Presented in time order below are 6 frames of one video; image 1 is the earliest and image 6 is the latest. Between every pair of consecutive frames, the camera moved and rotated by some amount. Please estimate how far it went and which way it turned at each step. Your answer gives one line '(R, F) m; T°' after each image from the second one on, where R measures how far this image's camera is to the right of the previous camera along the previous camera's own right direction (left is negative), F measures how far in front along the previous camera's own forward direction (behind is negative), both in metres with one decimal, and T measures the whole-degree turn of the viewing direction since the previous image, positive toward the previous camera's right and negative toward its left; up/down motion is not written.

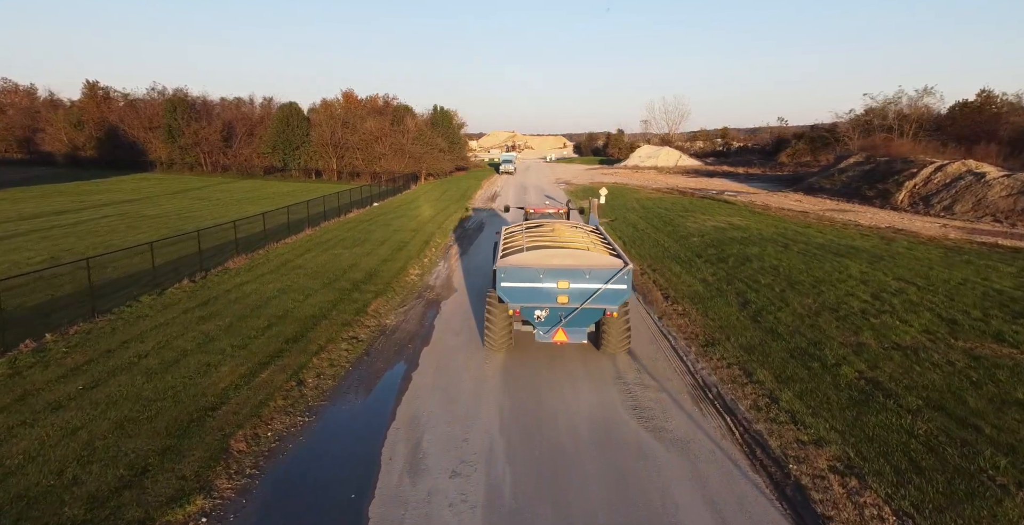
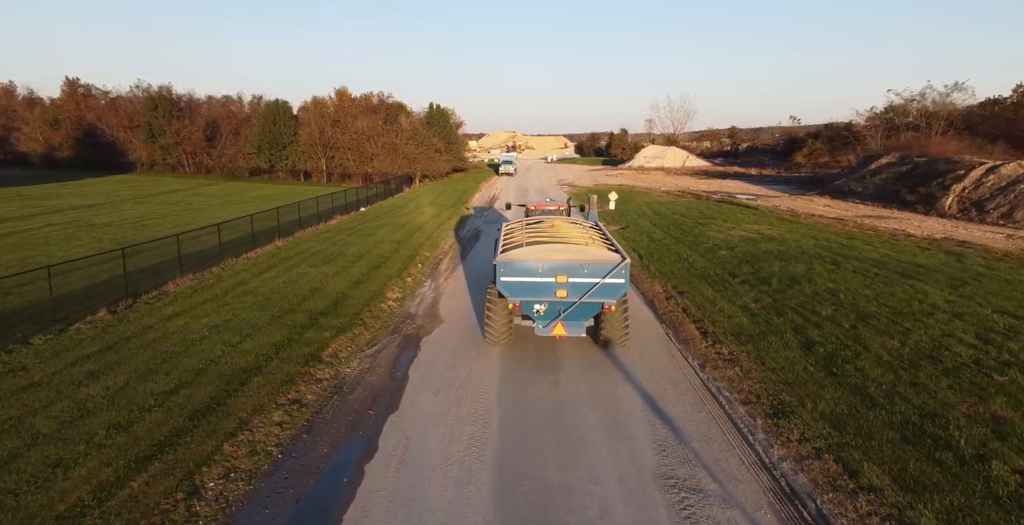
(0.0, +2.7) m; 0°
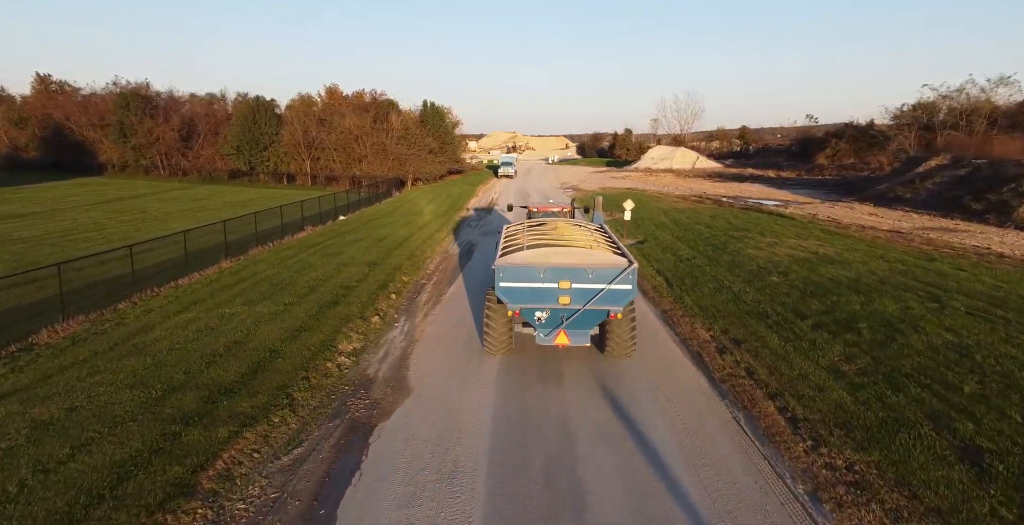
(+0.1, +3.5) m; 0°
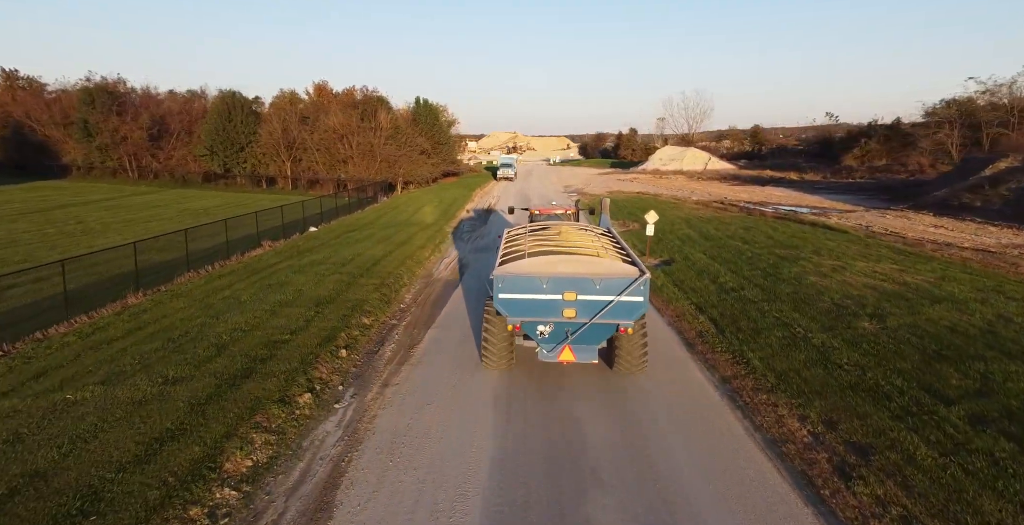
(+0.1, +3.7) m; 0°
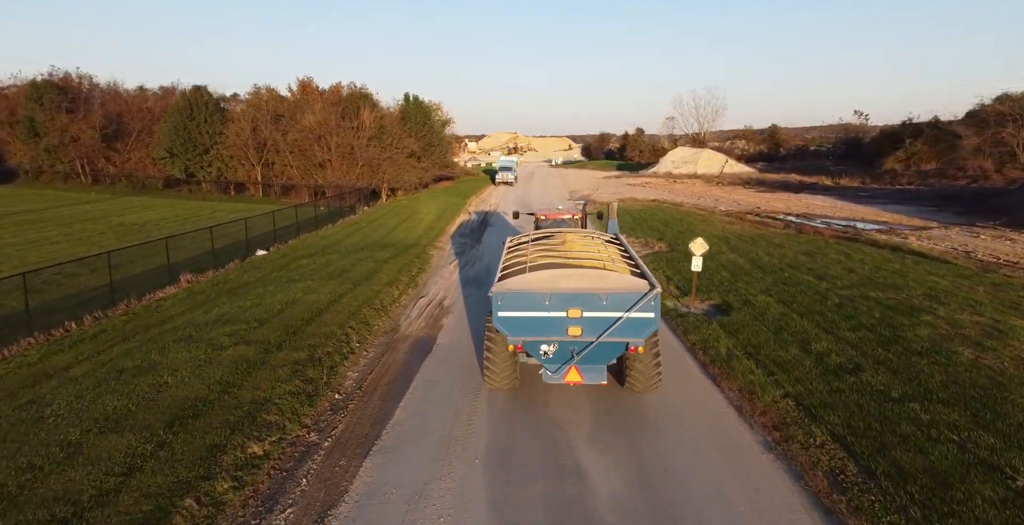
(+0.1, +4.6) m; 0°
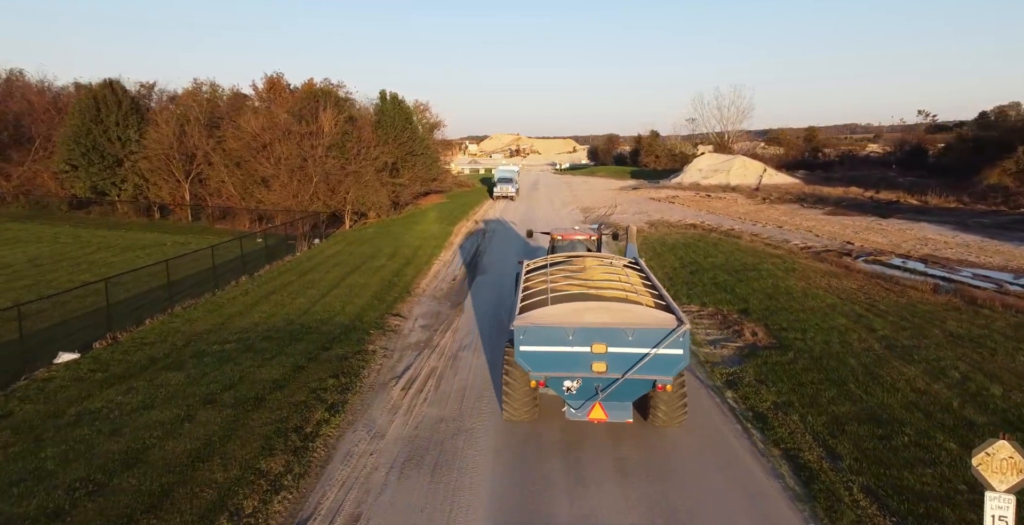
(+0.1, +8.0) m; 0°
